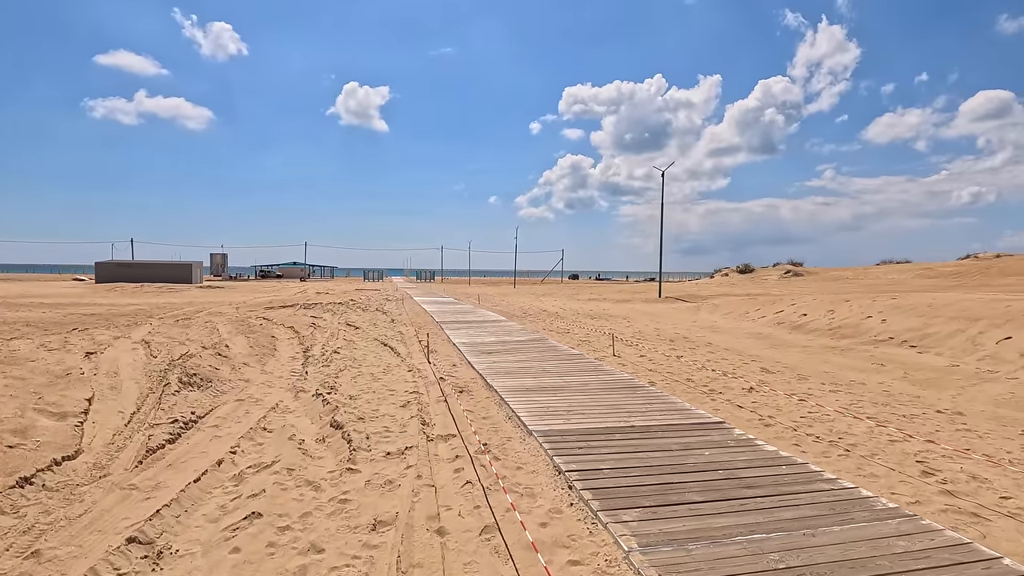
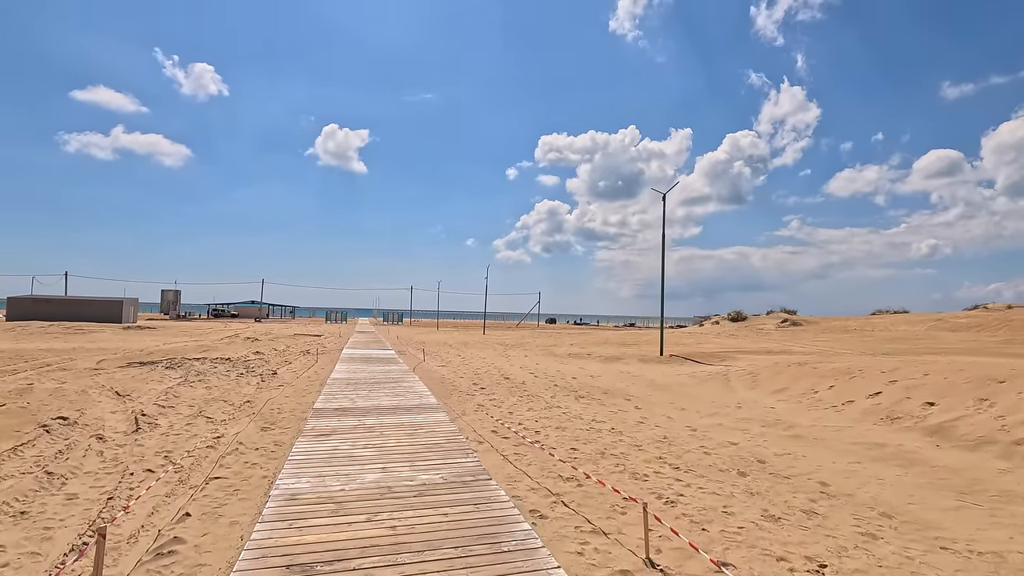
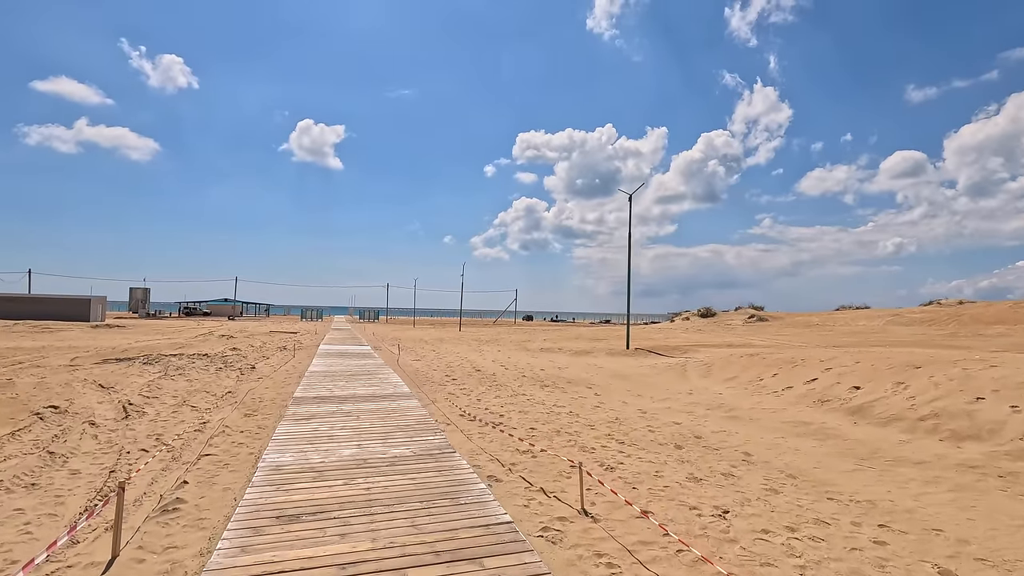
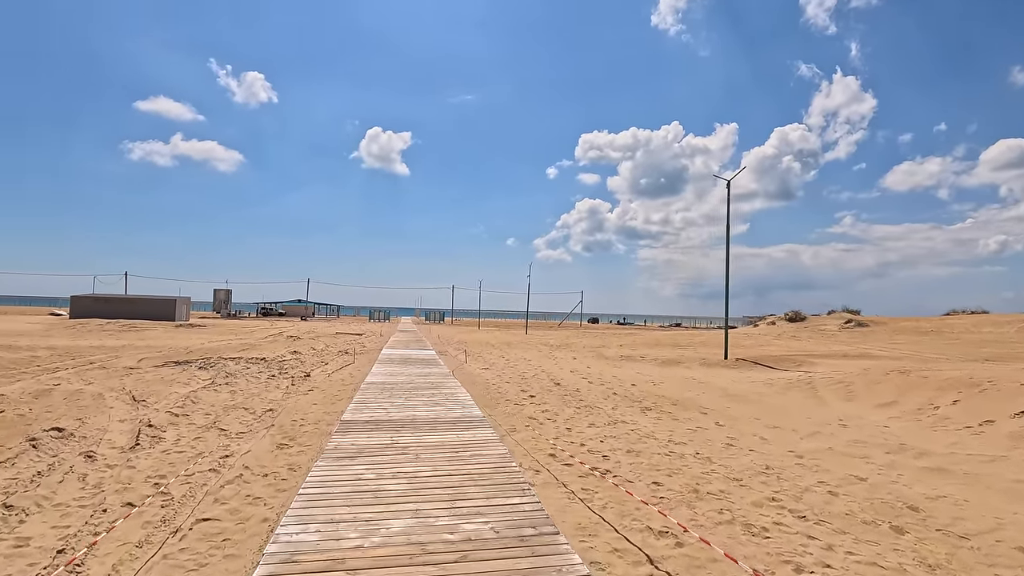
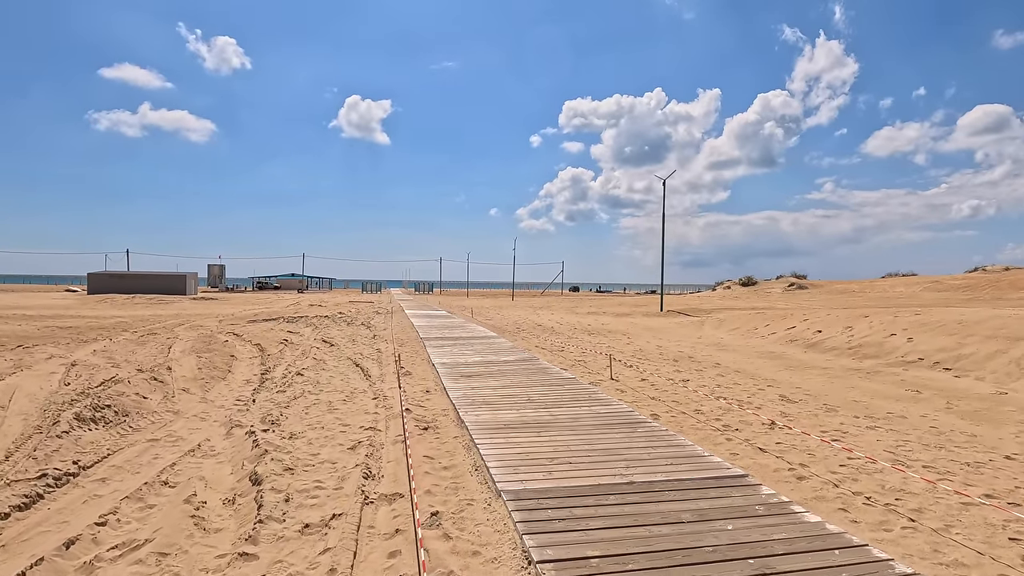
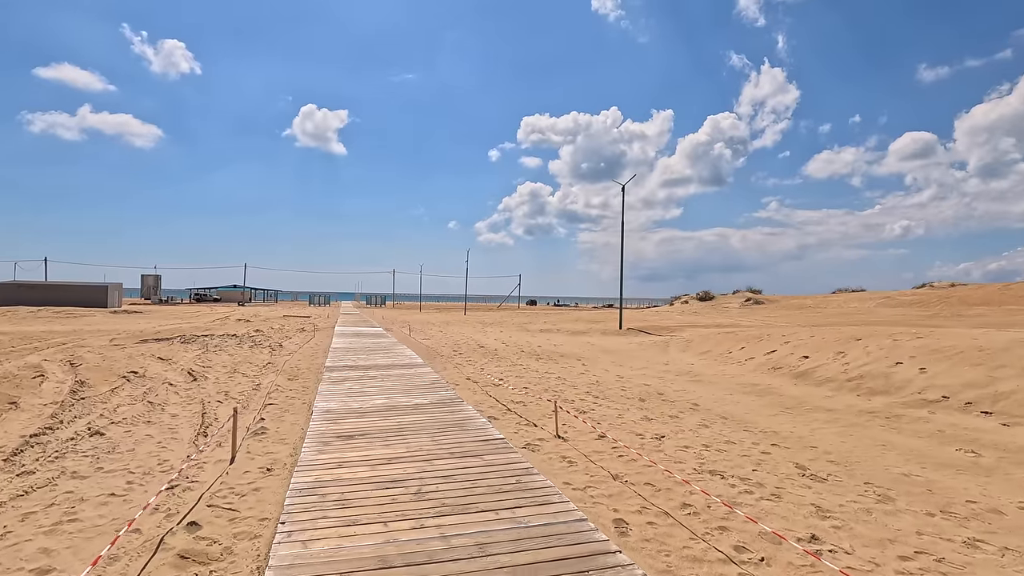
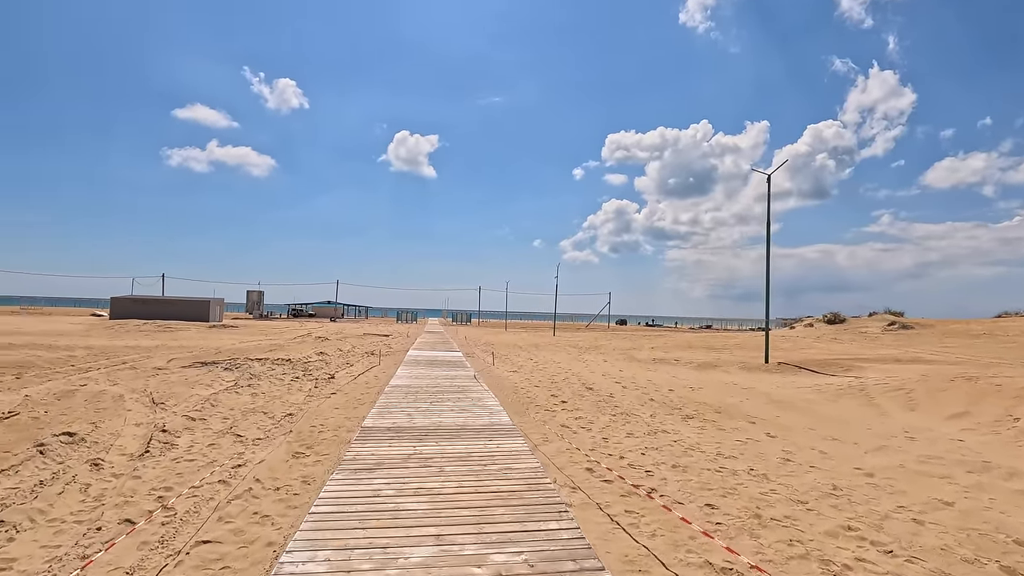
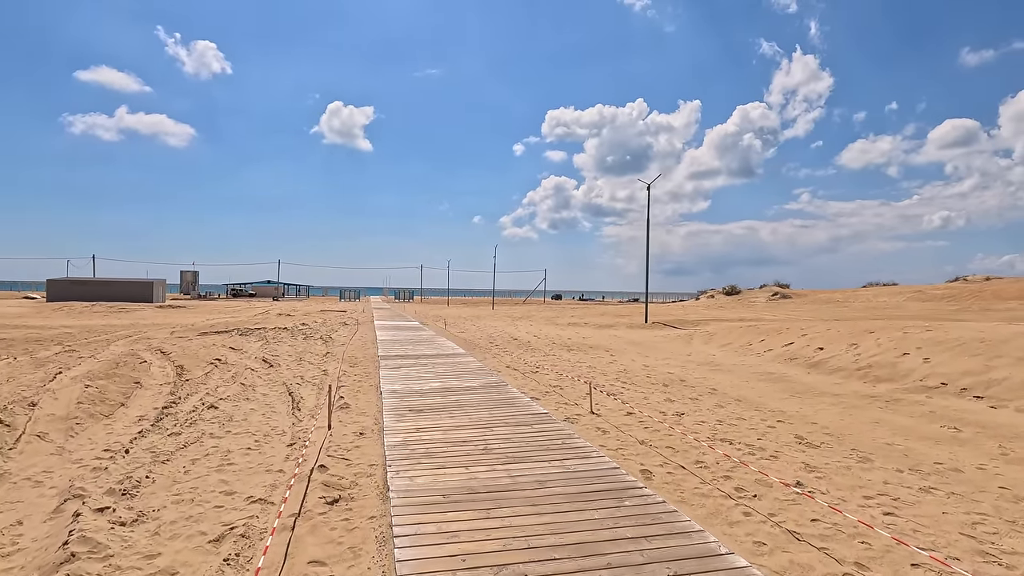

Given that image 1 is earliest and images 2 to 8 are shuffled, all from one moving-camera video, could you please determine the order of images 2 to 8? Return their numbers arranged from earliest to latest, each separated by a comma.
5, 8, 6, 3, 2, 4, 7
